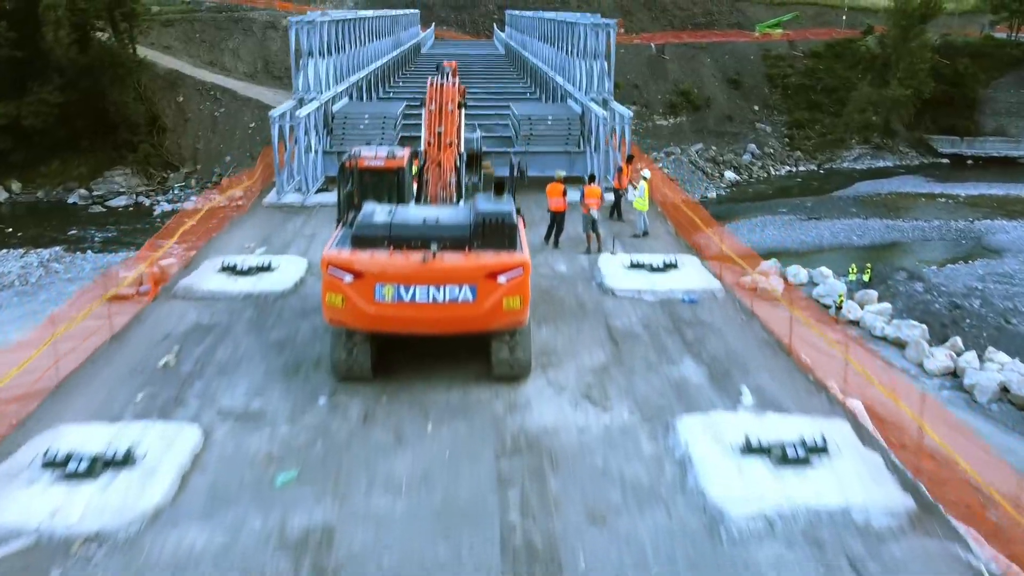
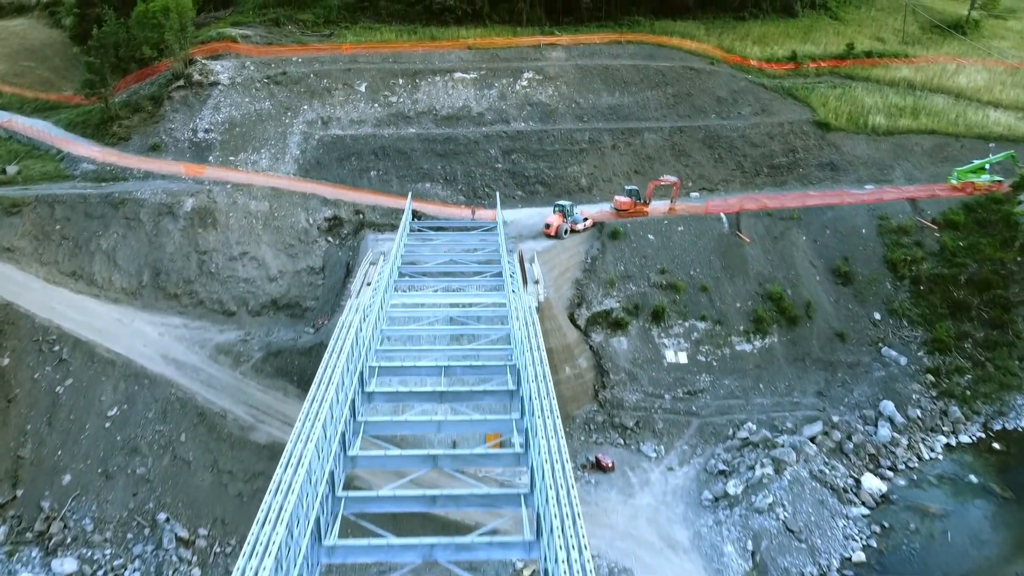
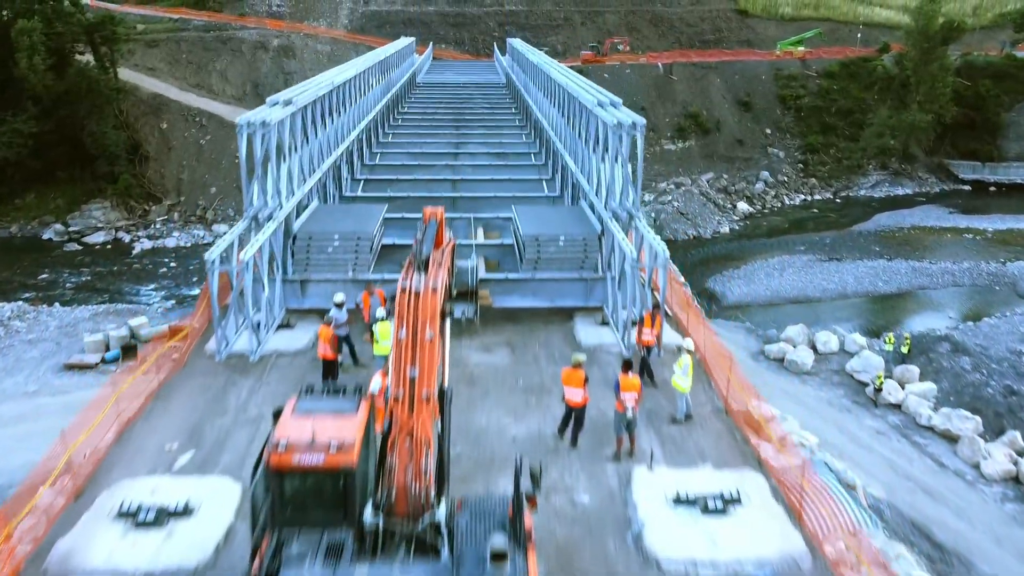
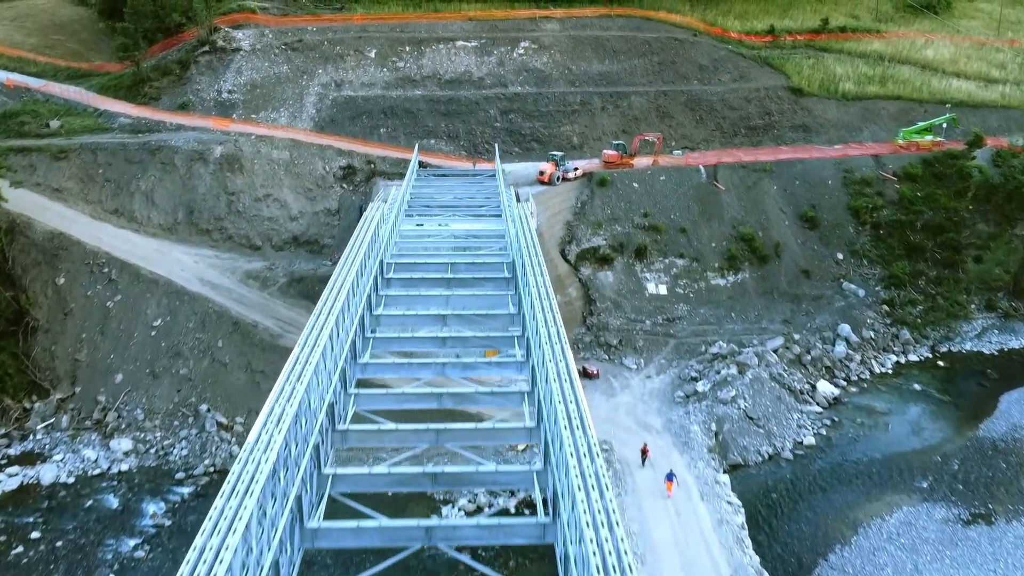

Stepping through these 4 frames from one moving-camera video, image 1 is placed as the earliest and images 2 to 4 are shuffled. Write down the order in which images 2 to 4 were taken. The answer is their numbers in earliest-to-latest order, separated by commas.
3, 4, 2
